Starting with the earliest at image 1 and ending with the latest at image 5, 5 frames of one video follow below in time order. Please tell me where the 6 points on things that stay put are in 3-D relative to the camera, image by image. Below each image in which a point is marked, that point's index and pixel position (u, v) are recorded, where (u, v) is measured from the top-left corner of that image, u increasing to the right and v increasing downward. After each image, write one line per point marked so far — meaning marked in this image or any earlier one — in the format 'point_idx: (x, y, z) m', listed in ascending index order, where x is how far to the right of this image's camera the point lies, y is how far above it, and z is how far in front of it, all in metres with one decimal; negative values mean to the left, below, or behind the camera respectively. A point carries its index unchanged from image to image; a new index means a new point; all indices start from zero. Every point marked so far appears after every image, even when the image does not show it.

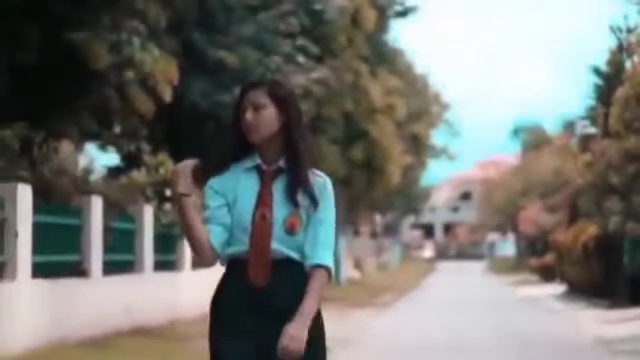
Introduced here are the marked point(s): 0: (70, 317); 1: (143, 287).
0: (-2.7, -1.5, +16.0) m
1: (-2.3, -1.4, +19.6) m
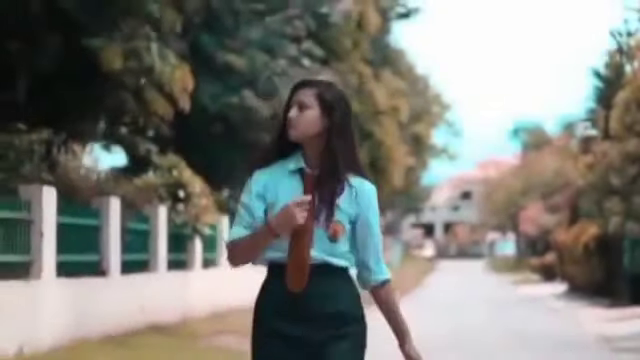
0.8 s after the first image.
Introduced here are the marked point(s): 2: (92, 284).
0: (-2.6, -1.5, +16.5) m
1: (-2.2, -1.4, +20.2) m
2: (-2.6, -1.2, +16.7) m
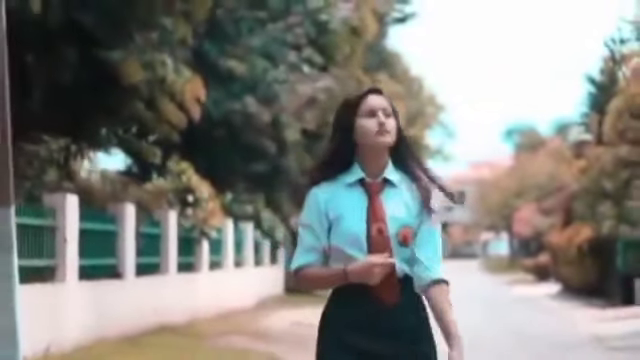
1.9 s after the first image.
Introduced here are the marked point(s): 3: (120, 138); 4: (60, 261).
0: (-2.5, -1.6, +17.2) m
1: (-2.1, -1.5, +20.9) m
2: (-2.5, -1.2, +17.4) m
3: (-2.5, +0.5, +18.3) m
4: (-2.8, -0.9, +16.0) m
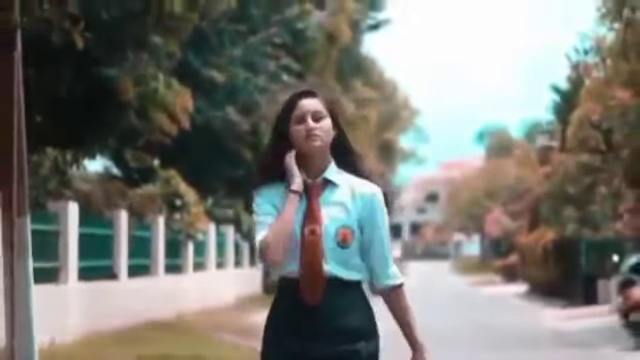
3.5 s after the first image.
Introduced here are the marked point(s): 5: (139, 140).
0: (-2.7, -1.7, +18.5) m
1: (-2.5, -1.6, +22.2) m
2: (-2.7, -1.3, +18.7) m
3: (-2.7, +0.5, +19.6) m
4: (-3.0, -1.0, +17.2) m
5: (-2.4, +0.5, +19.5) m
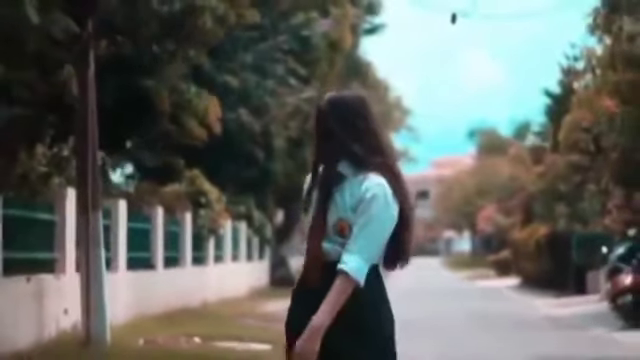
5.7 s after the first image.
0: (-2.5, -1.7, +20.4) m
1: (-2.2, -1.6, +24.1) m
2: (-2.5, -1.3, +20.6) m
3: (-2.5, +0.5, +21.5) m
4: (-2.7, -1.0, +19.2) m
5: (-2.1, +0.5, +21.4) m
